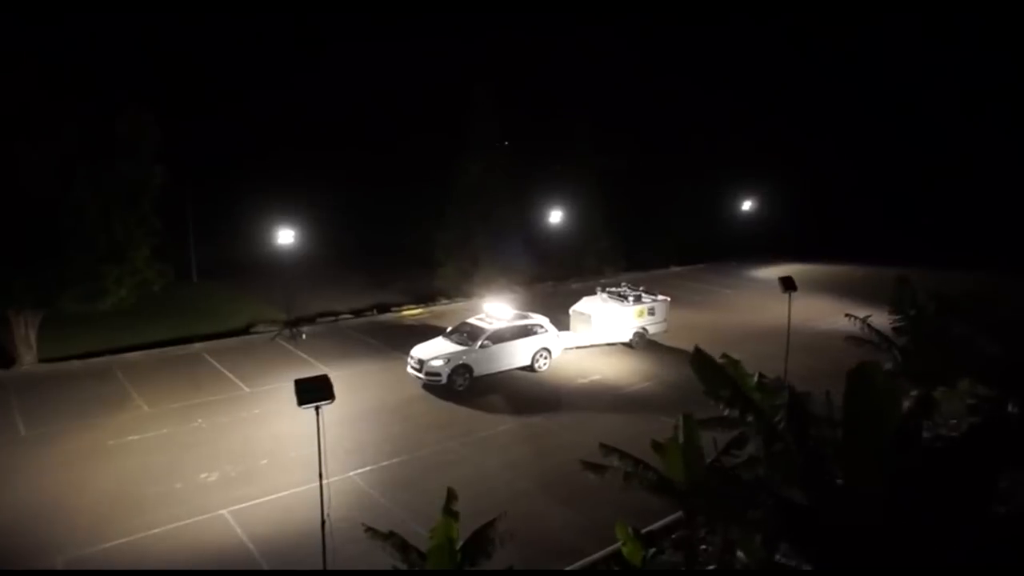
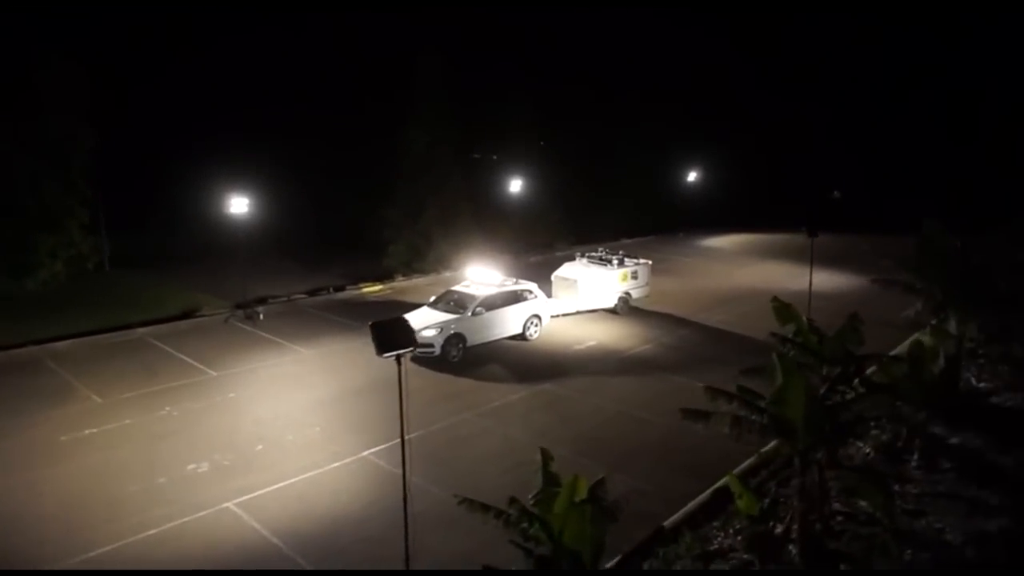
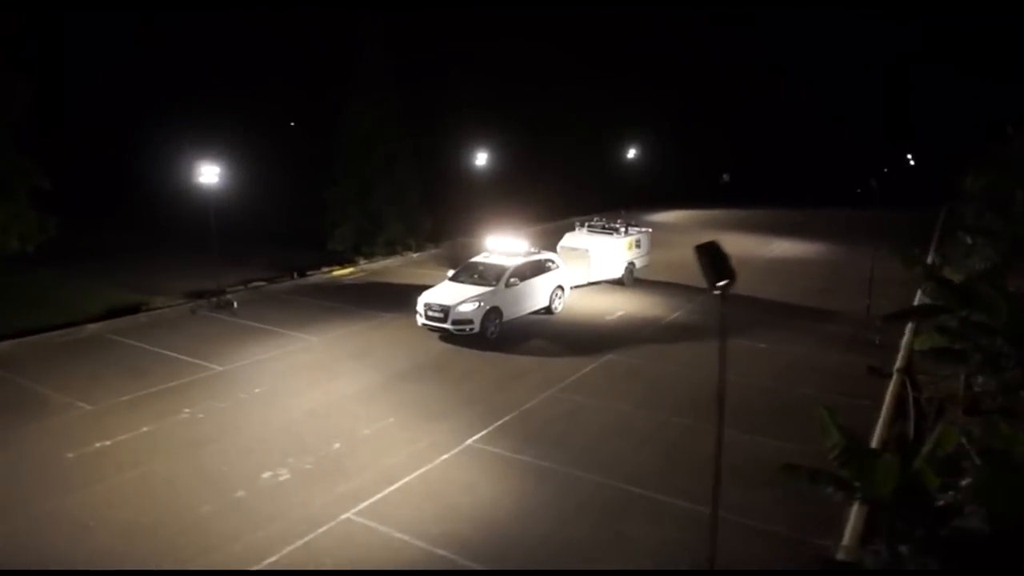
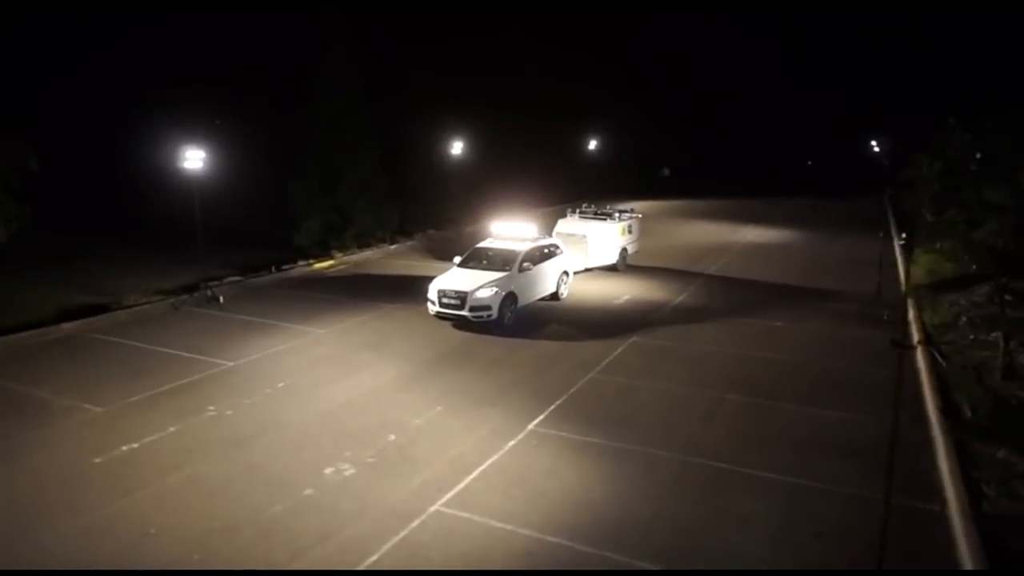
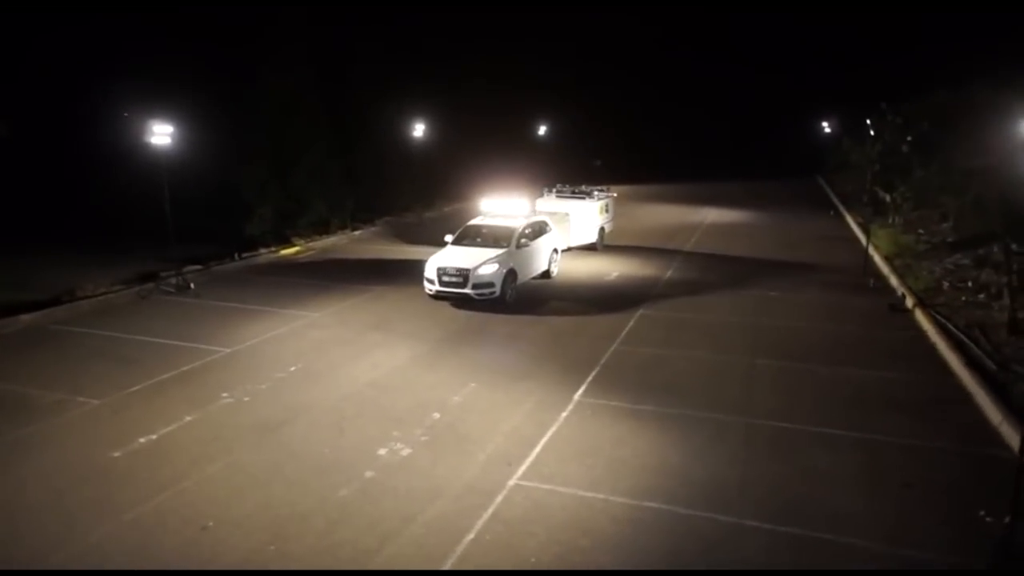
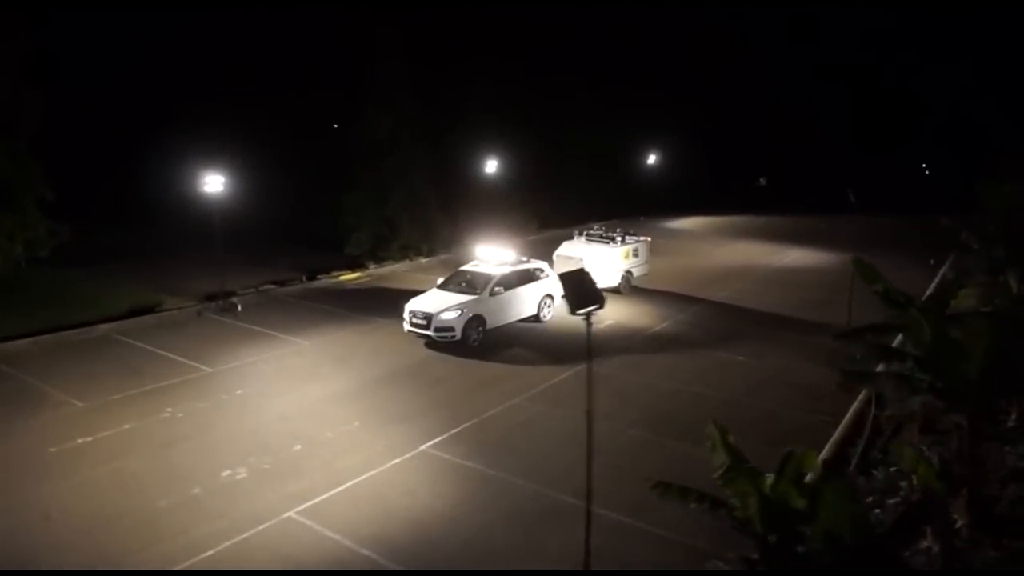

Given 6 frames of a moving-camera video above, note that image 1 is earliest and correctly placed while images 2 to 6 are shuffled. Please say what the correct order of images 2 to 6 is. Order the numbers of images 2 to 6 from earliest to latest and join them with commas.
2, 6, 3, 4, 5
